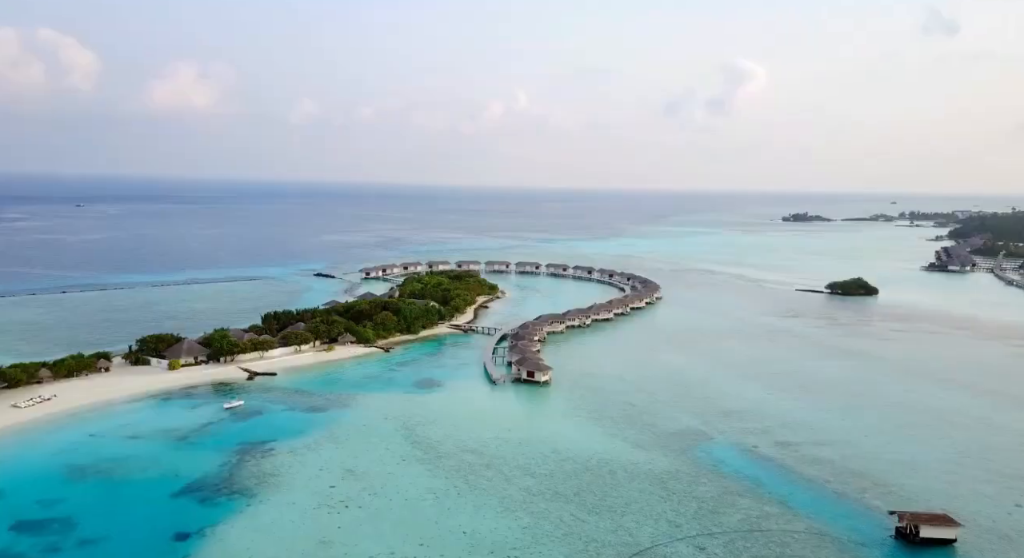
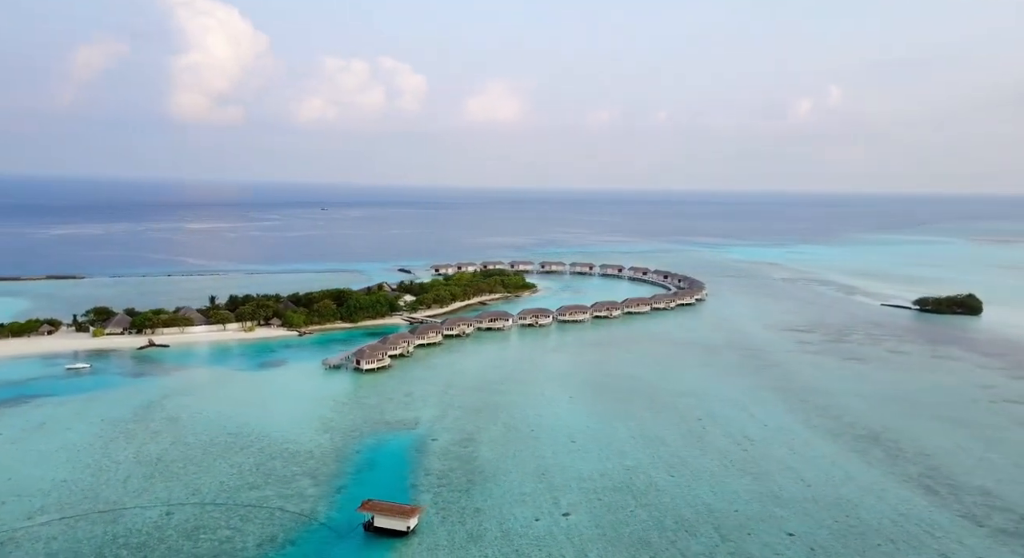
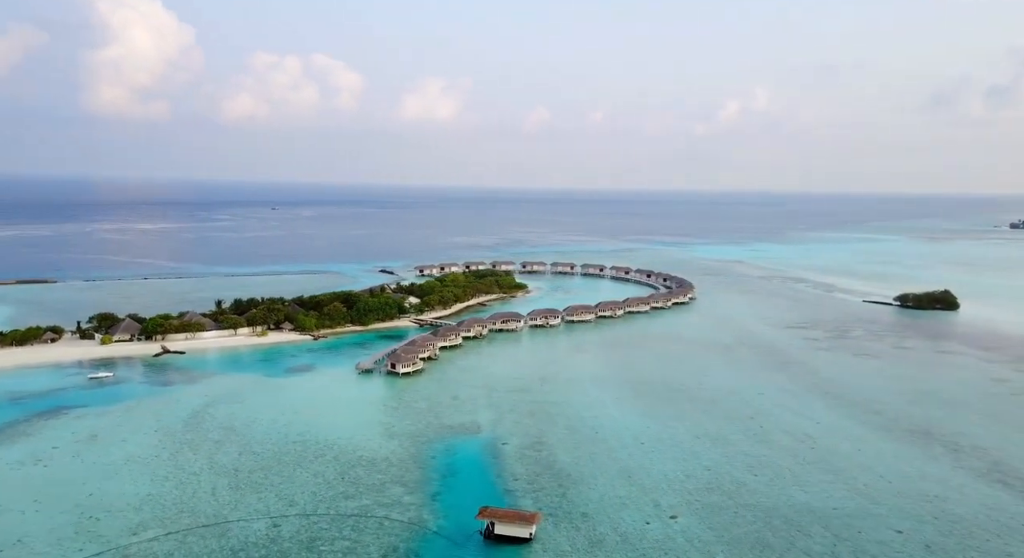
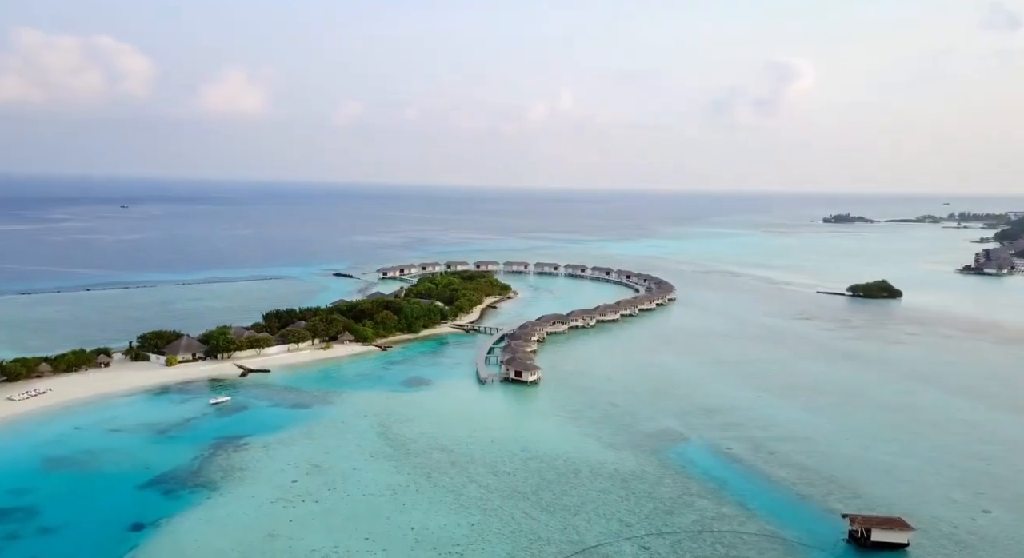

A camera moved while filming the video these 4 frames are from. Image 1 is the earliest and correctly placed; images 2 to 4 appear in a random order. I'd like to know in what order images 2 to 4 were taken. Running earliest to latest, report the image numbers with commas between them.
4, 3, 2
